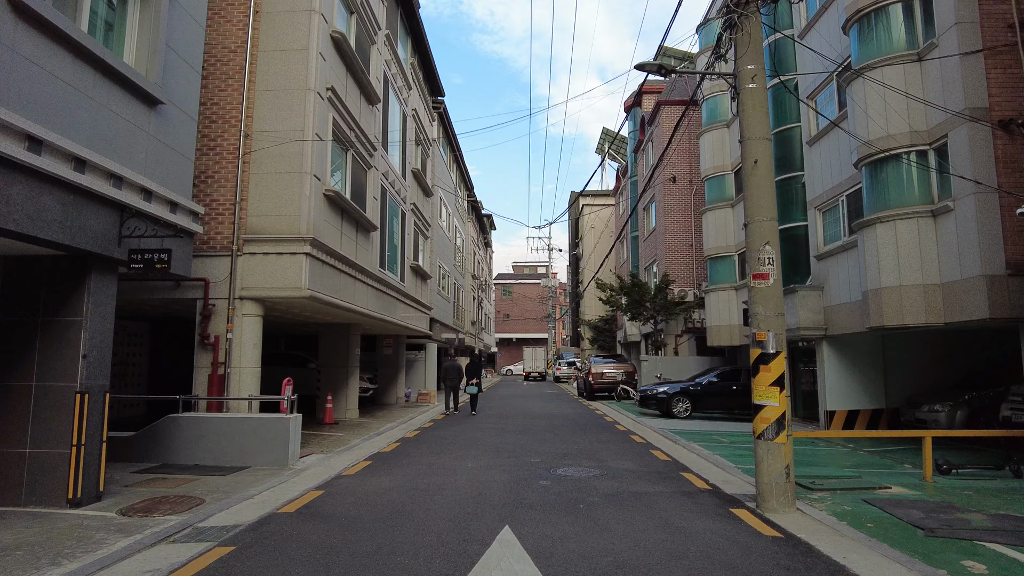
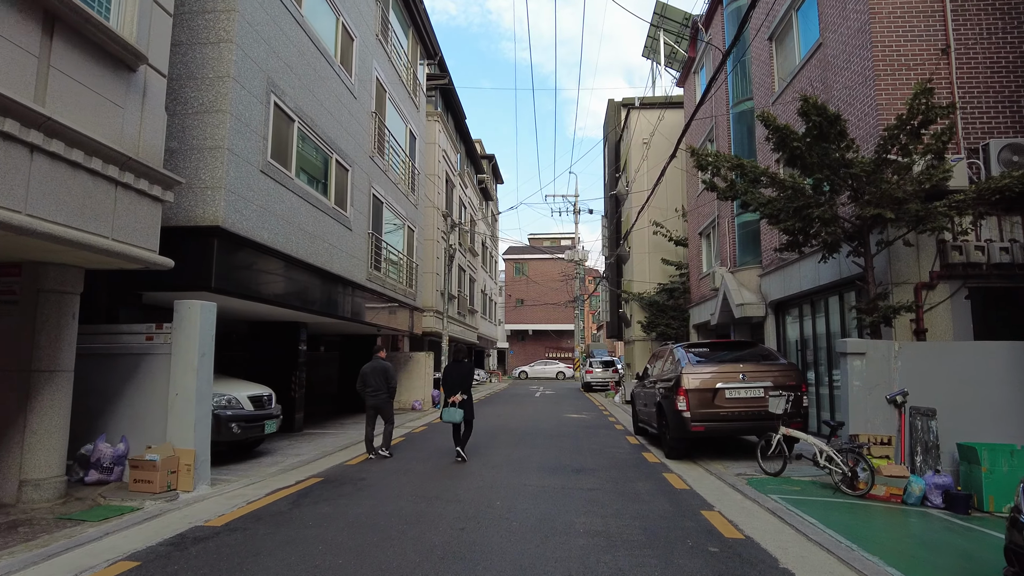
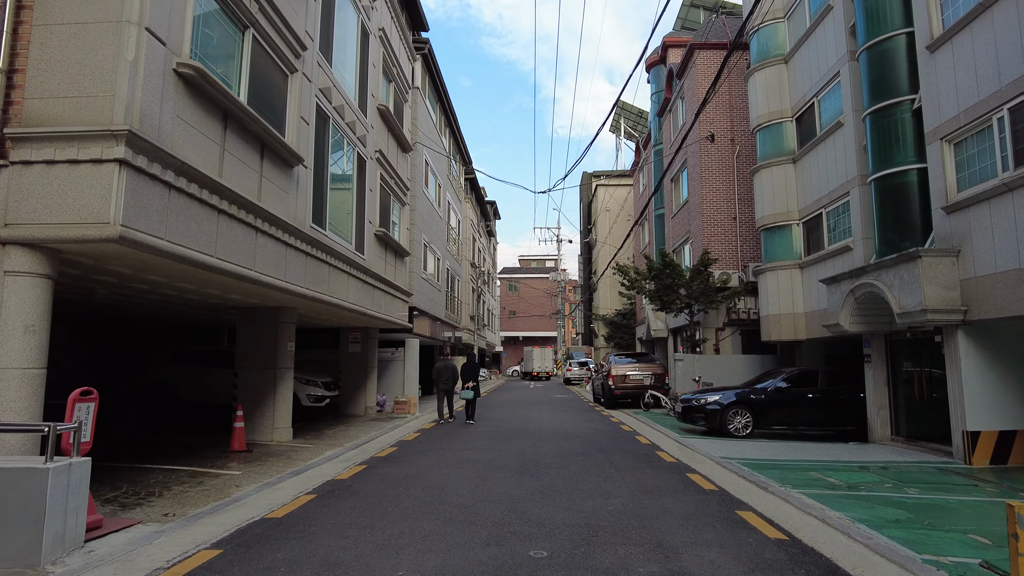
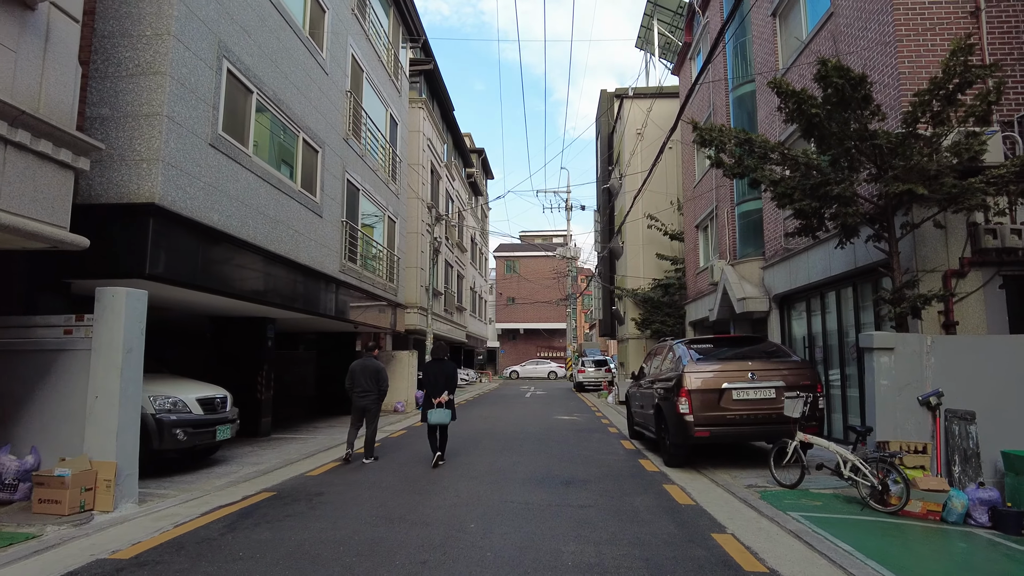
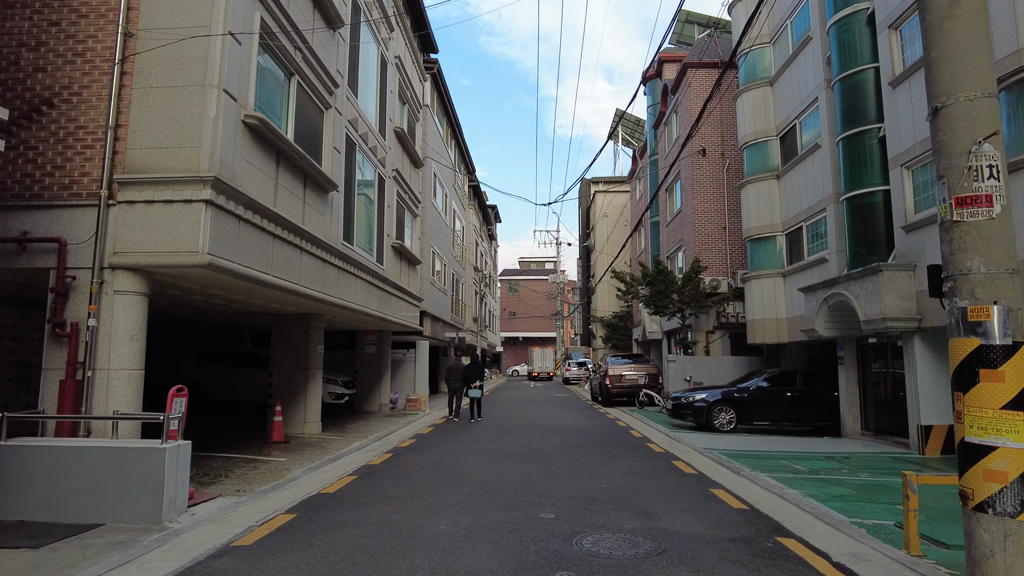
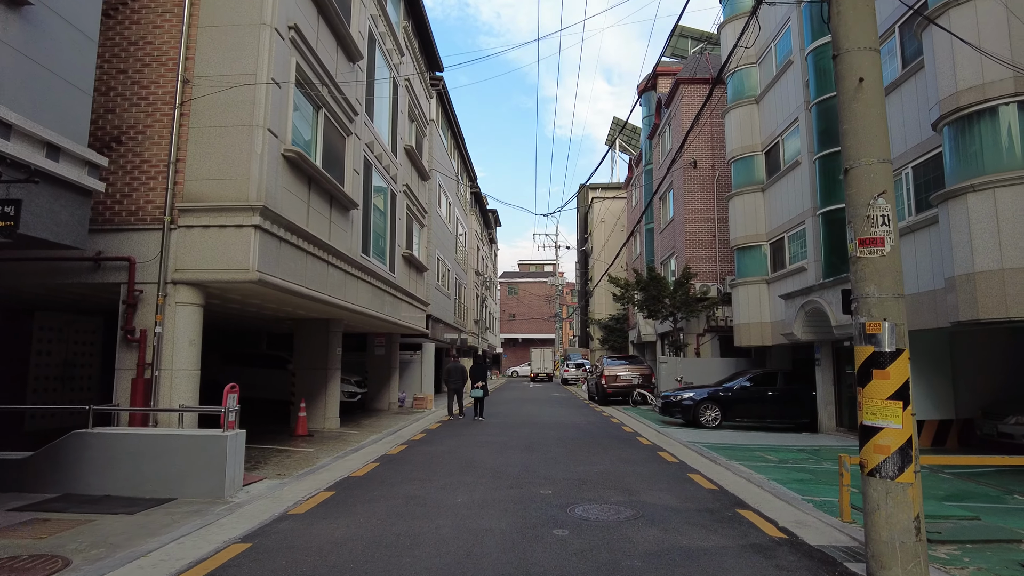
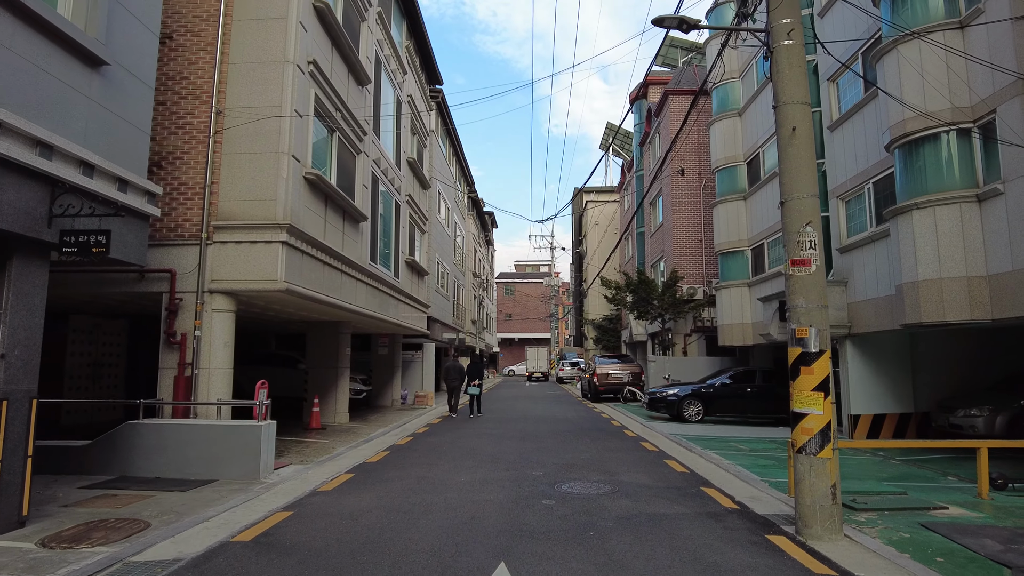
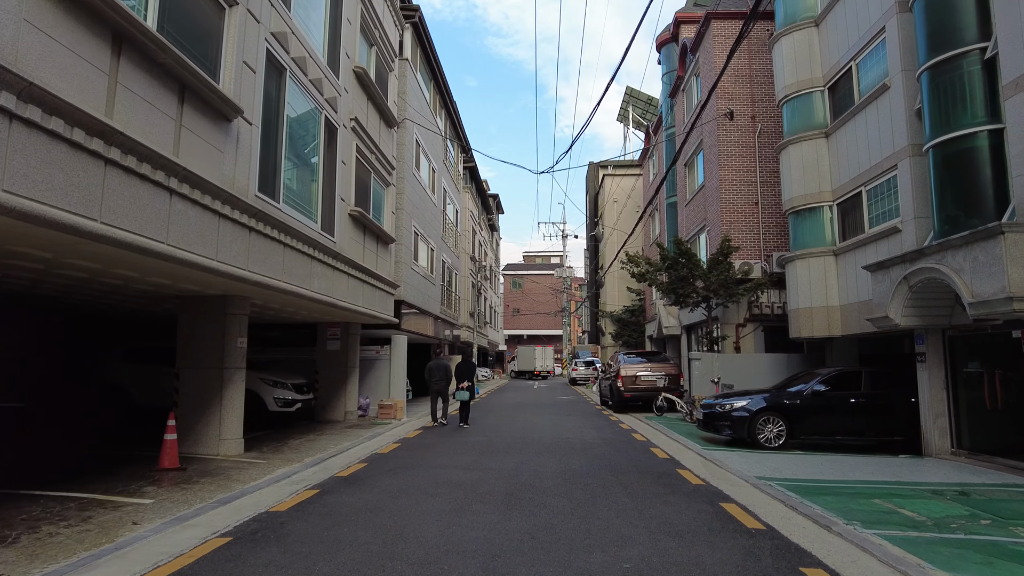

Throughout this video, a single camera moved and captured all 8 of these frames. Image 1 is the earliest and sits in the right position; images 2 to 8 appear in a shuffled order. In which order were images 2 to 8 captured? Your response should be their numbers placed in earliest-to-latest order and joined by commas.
7, 6, 5, 3, 8, 2, 4
